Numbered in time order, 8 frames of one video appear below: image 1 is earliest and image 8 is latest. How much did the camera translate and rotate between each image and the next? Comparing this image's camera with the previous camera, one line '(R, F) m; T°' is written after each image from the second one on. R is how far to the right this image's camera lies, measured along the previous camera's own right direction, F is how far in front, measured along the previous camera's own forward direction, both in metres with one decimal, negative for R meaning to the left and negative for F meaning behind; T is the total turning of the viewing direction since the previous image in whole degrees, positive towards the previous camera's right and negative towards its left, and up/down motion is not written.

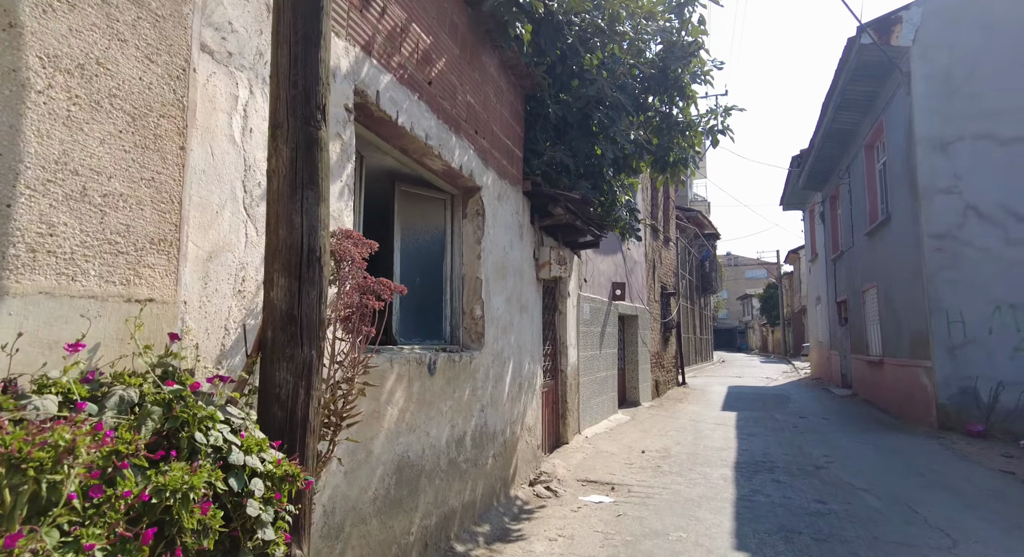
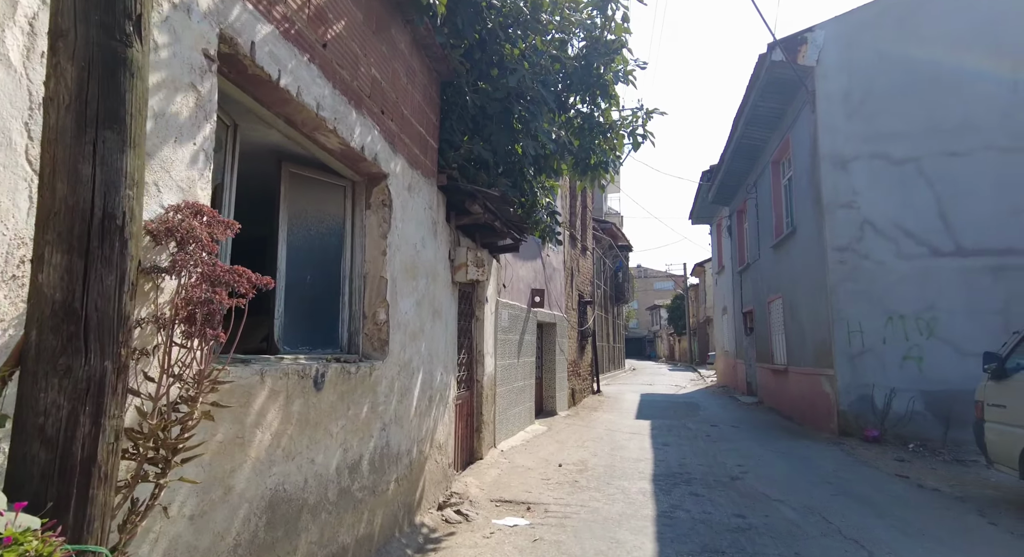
(+0.1, +0.4) m; +8°
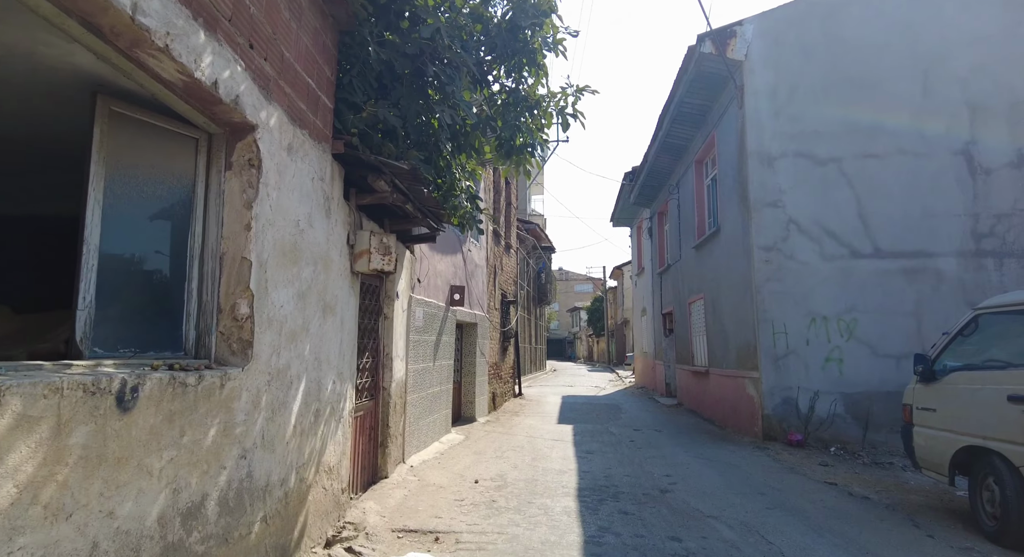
(+0.1, +0.7) m; +7°
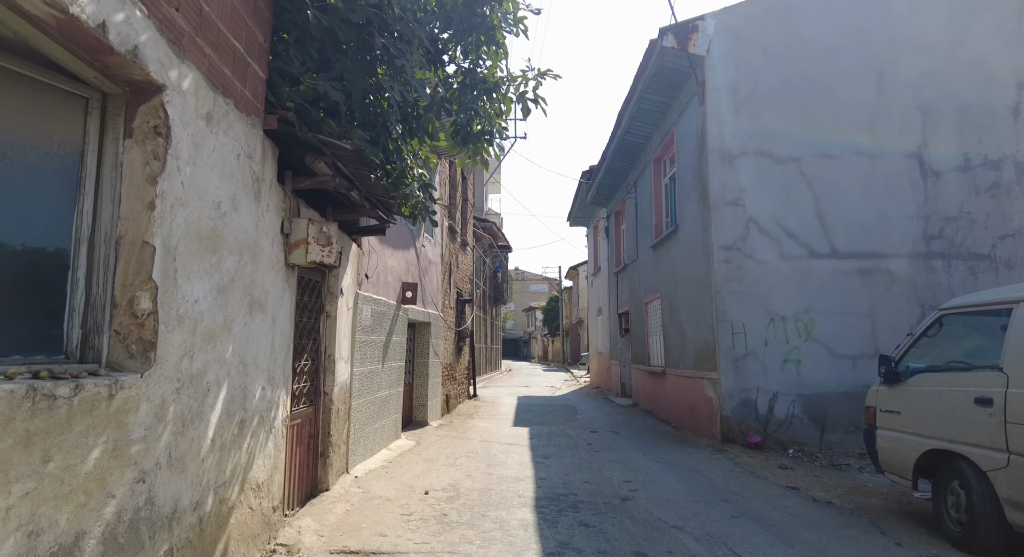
(0.0, +0.4) m; +4°
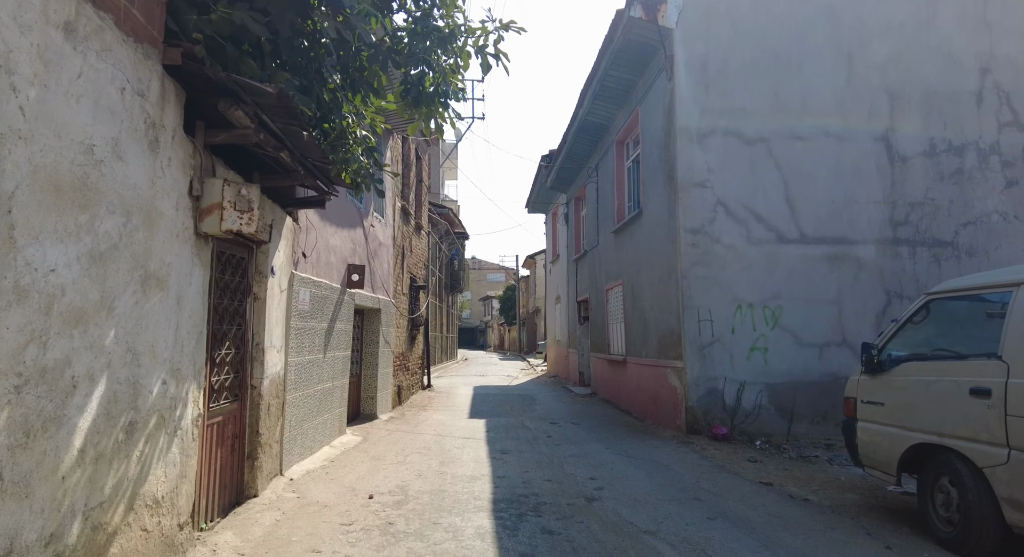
(0.0, +0.6) m; +4°
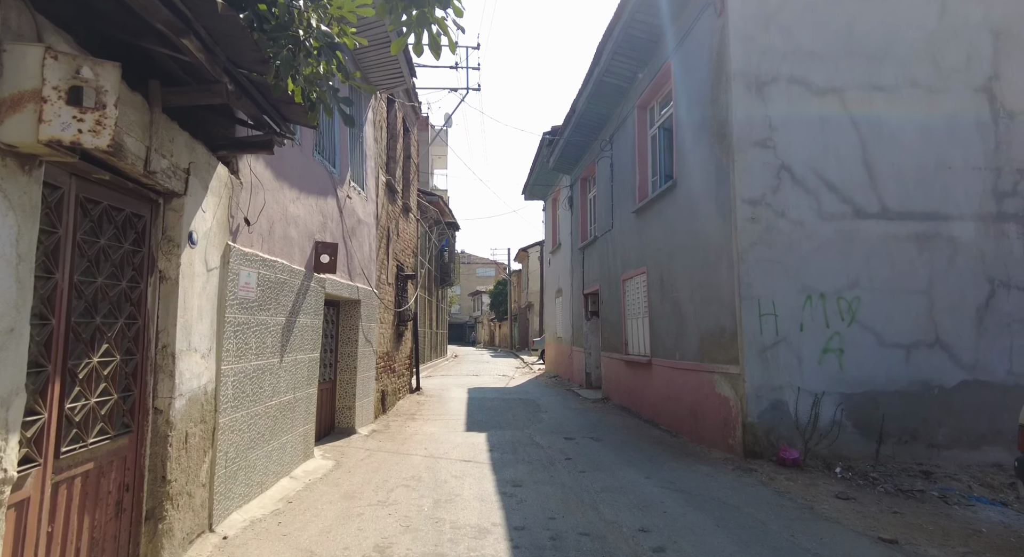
(-0.3, +1.7) m; +1°
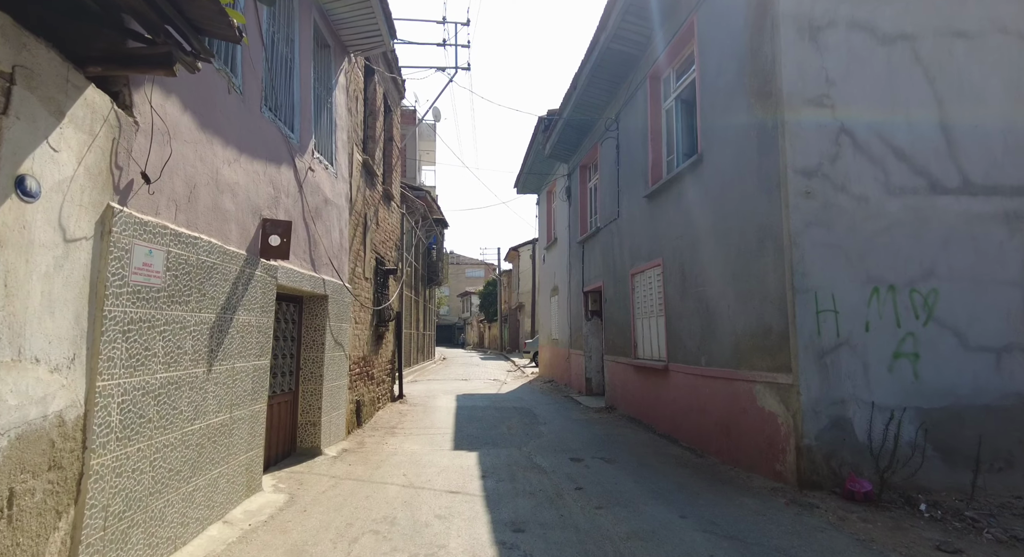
(-0.1, +1.3) m; +1°
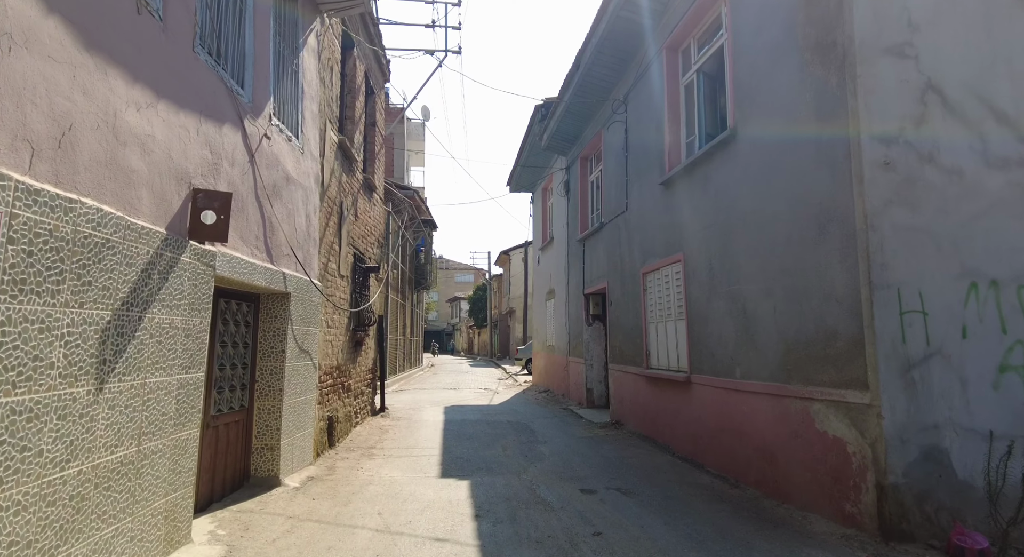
(-0.1, +1.2) m; +1°
